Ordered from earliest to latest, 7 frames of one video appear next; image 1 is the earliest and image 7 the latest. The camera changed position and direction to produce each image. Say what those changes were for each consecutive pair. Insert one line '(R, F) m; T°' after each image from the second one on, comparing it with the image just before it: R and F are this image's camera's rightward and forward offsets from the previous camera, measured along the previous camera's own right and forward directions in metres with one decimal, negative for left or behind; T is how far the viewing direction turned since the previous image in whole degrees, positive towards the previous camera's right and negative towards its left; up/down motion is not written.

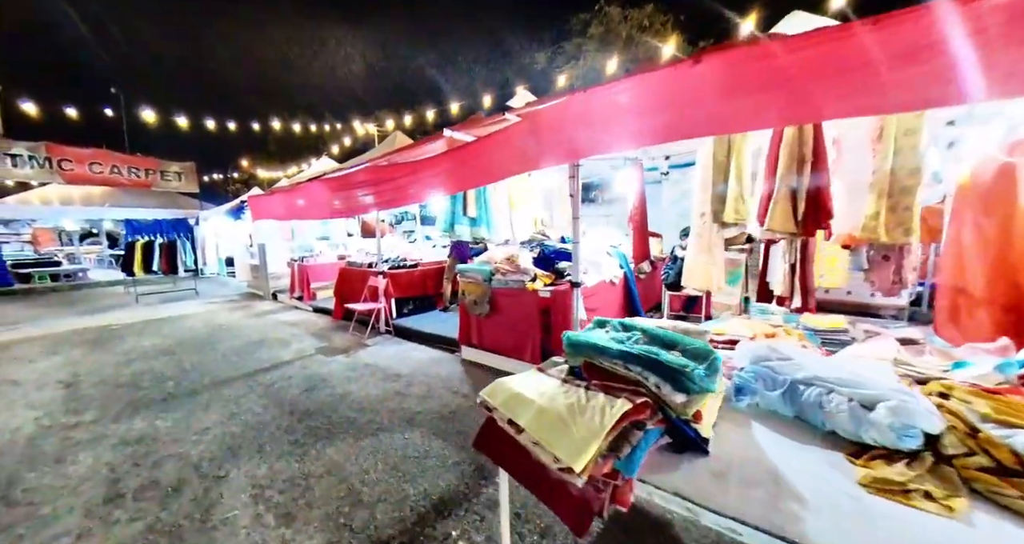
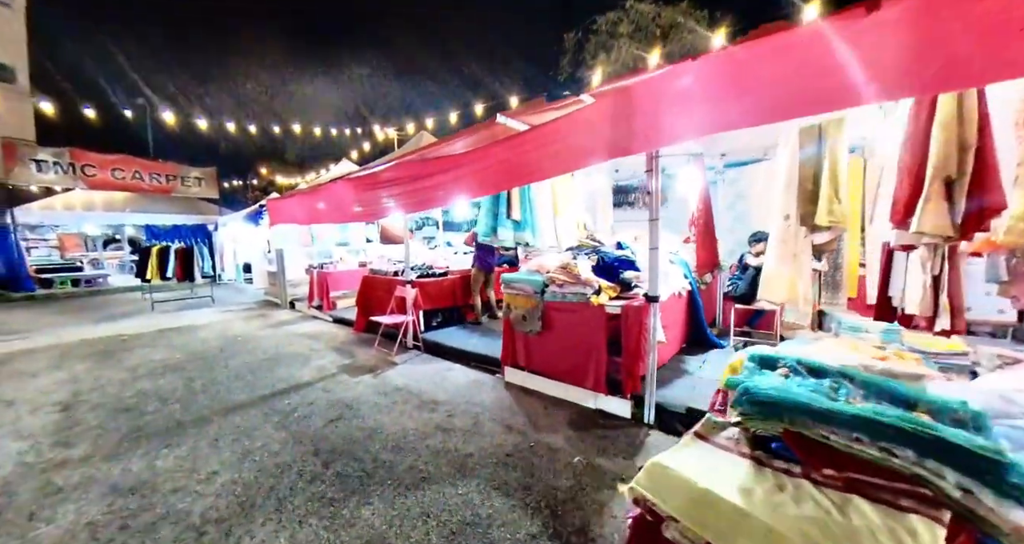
(-0.4, +0.5) m; -2°
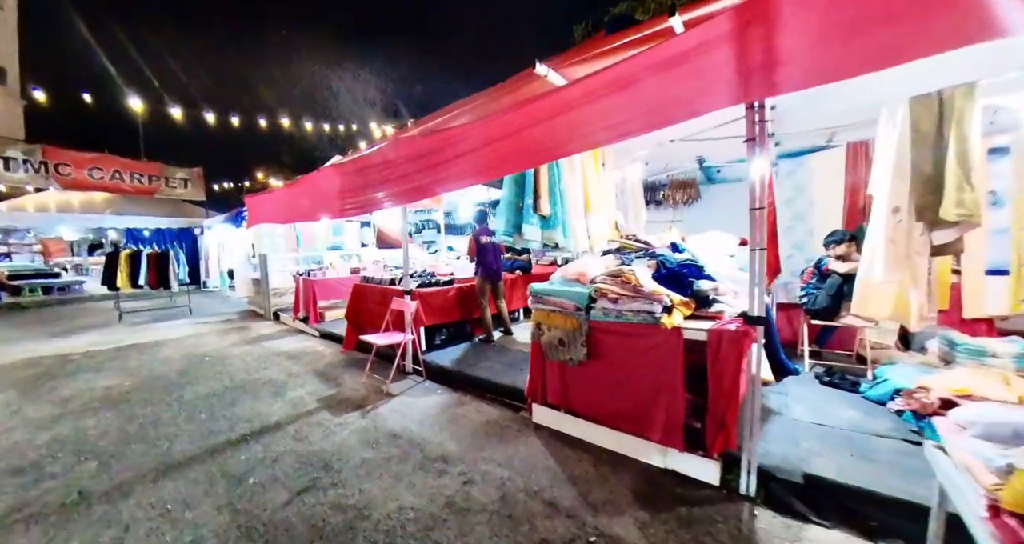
(-0.2, +0.8) m; 0°
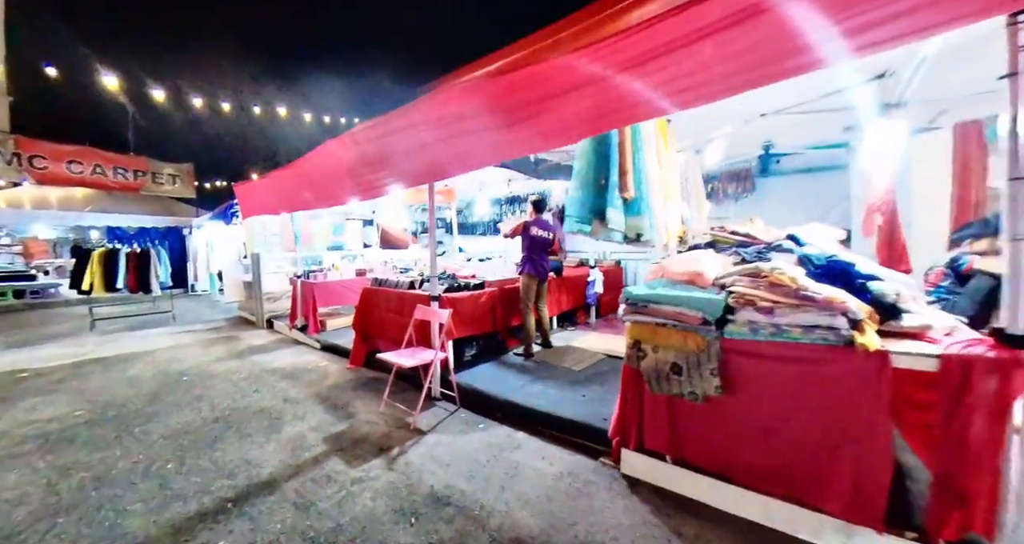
(-0.5, +0.7) m; +1°
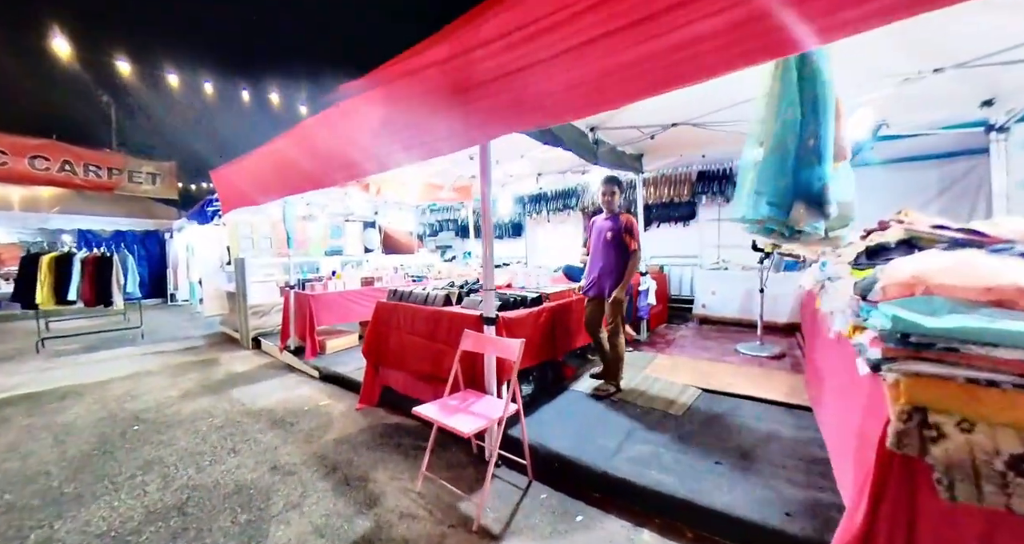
(-0.5, +0.8) m; +1°
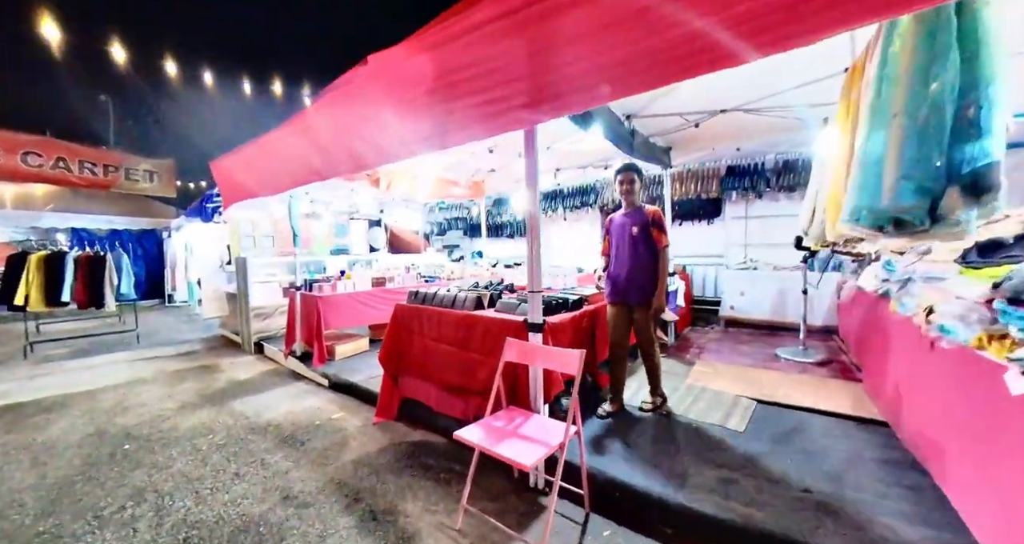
(-0.2, +0.3) m; 0°
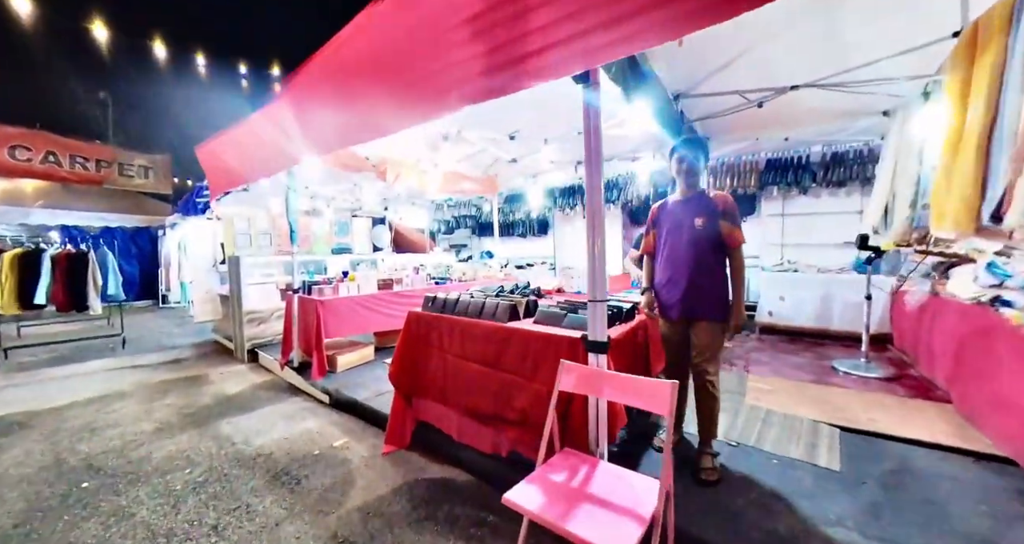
(-0.2, +0.4) m; 0°
